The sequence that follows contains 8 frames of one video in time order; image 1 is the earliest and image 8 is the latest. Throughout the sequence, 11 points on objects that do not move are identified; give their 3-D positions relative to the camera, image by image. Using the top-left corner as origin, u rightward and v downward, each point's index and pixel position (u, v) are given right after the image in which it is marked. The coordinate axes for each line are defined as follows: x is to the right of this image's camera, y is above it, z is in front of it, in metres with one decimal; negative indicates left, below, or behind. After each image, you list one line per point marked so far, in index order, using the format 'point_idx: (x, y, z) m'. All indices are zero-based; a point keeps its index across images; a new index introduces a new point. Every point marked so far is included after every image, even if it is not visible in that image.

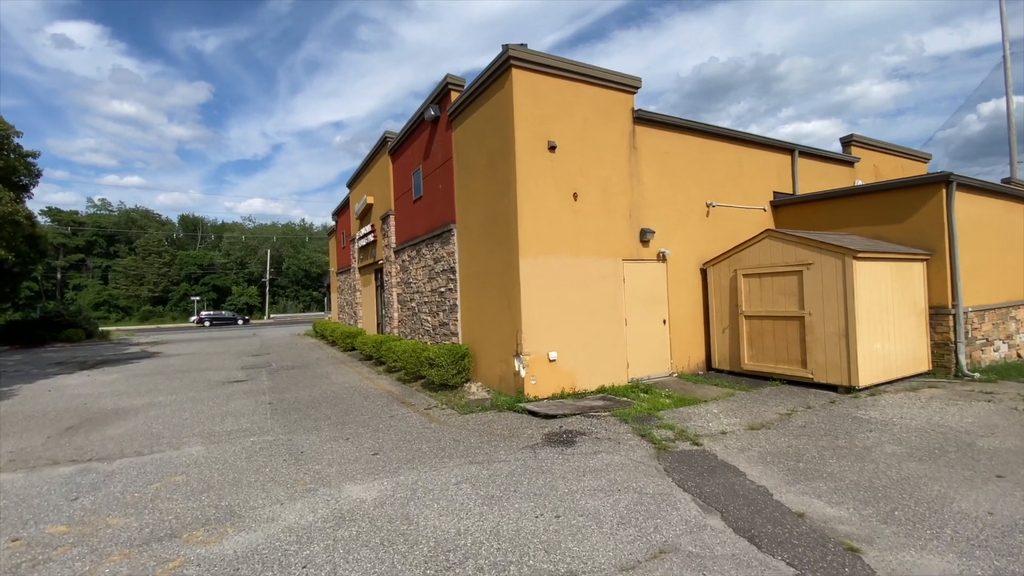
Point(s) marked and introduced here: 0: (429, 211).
0: (-2.0, +1.8, +11.2) m
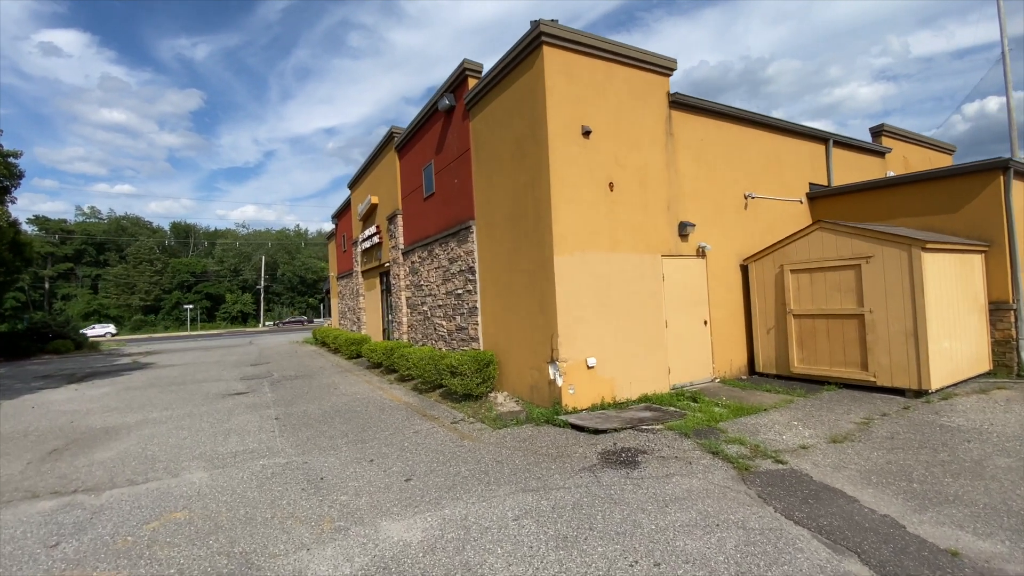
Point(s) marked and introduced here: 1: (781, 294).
0: (-1.6, +1.7, +10.5) m
1: (+4.6, -0.1, +8.4) m
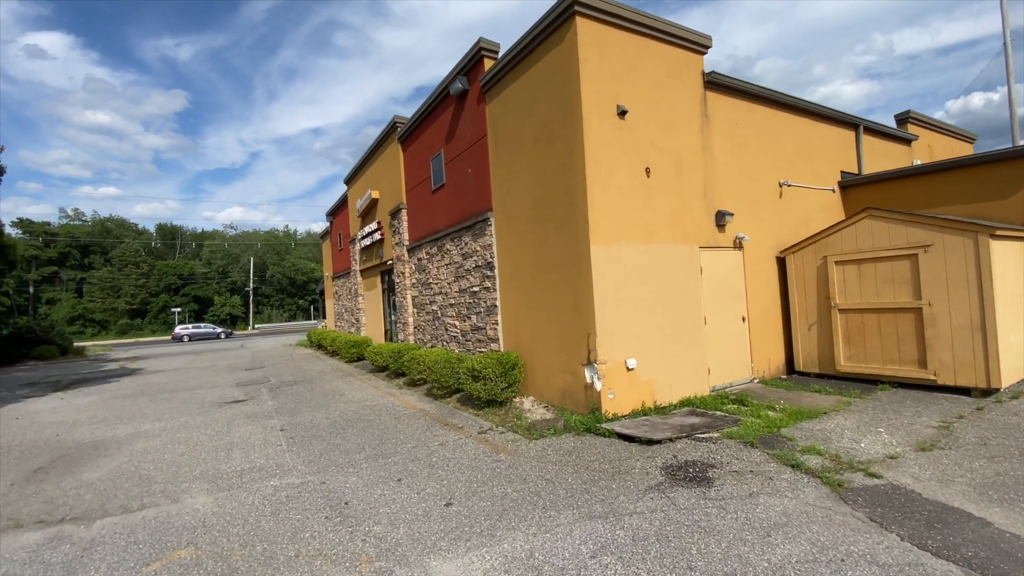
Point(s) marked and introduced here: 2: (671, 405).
0: (-1.2, +1.8, +9.8) m
1: (+5.0, 0.0, +7.9) m
2: (+2.2, -1.6, +6.7) m
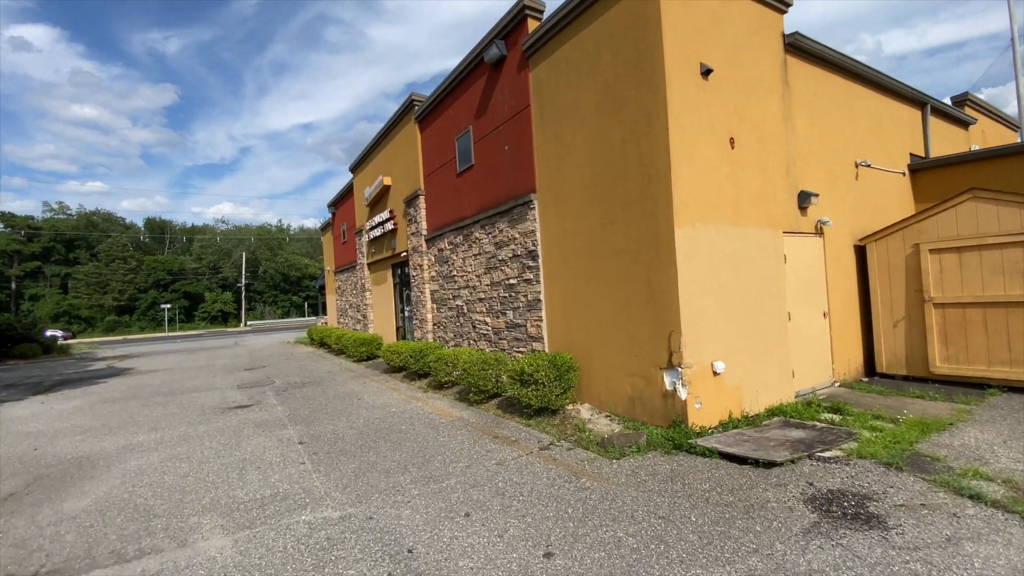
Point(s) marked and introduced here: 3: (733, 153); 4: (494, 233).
0: (-0.5, +1.9, +8.8) m
1: (+5.7, +0.1, +7.0) m
2: (+2.9, -1.5, +5.8) m
3: (+2.7, +1.6, +5.9) m
4: (-0.3, +1.0, +8.4) m
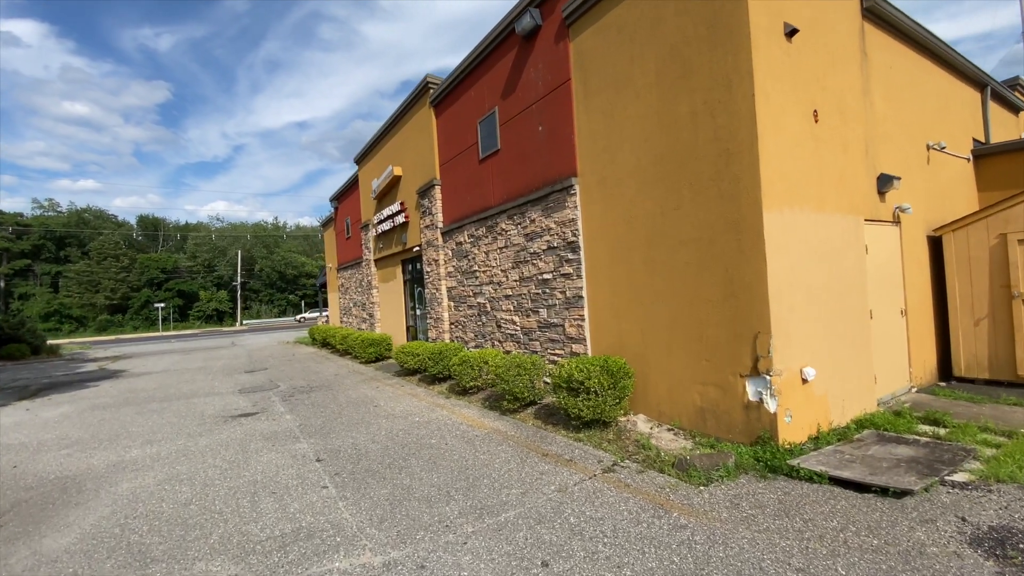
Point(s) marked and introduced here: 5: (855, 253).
0: (0.0, +2.0, +8.0) m
1: (+6.3, +0.2, +6.3) m
2: (+3.5, -1.4, +5.1) m
3: (+3.2, +1.7, +5.1) m
4: (+0.2, +1.0, +7.7) m
5: (+3.9, +0.4, +5.5) m
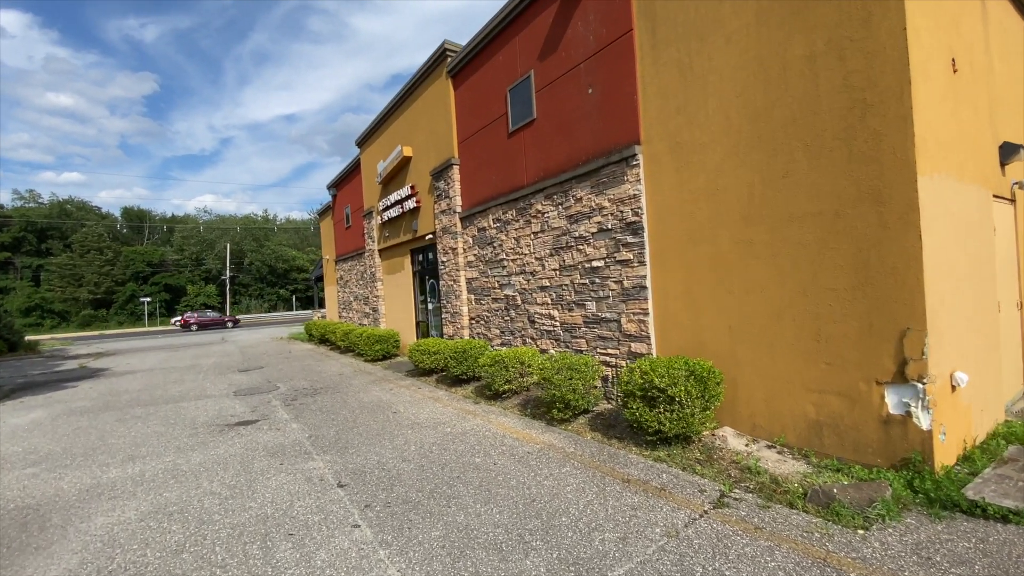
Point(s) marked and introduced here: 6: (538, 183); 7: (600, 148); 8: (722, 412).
0: (+0.5, +2.1, +7.0) m
1: (+6.9, +0.3, +5.4) m
2: (+4.1, -1.3, +4.2) m
3: (+3.8, +1.8, +4.2) m
4: (+0.8, +1.2, +6.7) m
5: (+4.5, +0.5, +4.6) m
6: (+0.4, +1.6, +7.2) m
7: (+1.1, +1.8, +6.1) m
8: (+2.1, -1.2, +5.0) m
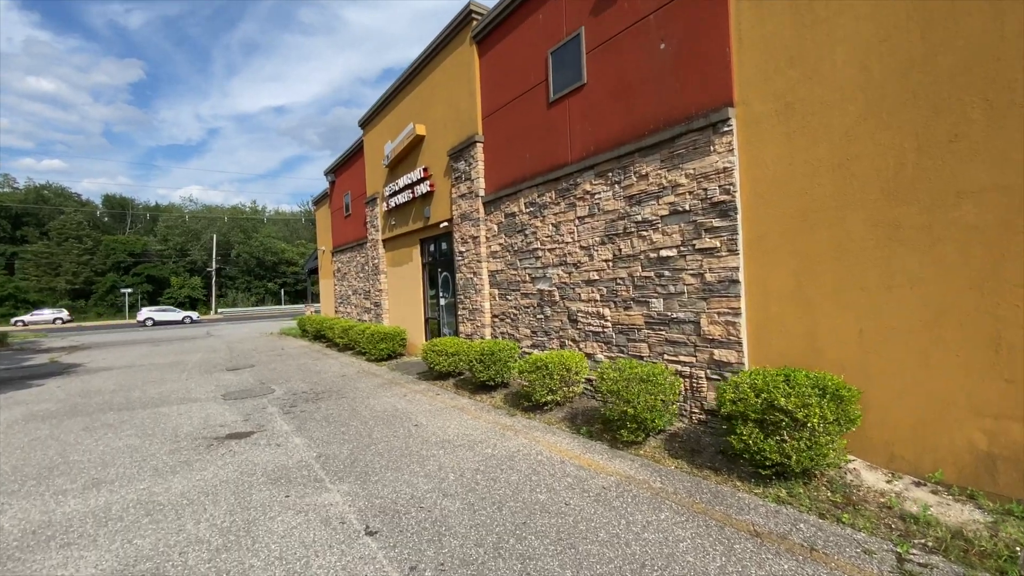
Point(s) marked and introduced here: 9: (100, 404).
0: (+1.1, +2.2, +6.0) m
1: (+7.4, +0.3, +4.5) m
2: (+4.7, -1.3, +3.2) m
3: (+4.4, +1.8, +3.3) m
4: (+1.3, +1.2, +5.7) m
5: (+5.1, +0.5, +3.7) m
6: (+1.0, +1.6, +6.2) m
7: (+1.7, +1.8, +5.1) m
8: (+2.7, -1.2, +4.0) m
9: (-7.2, -2.0, +8.5) m
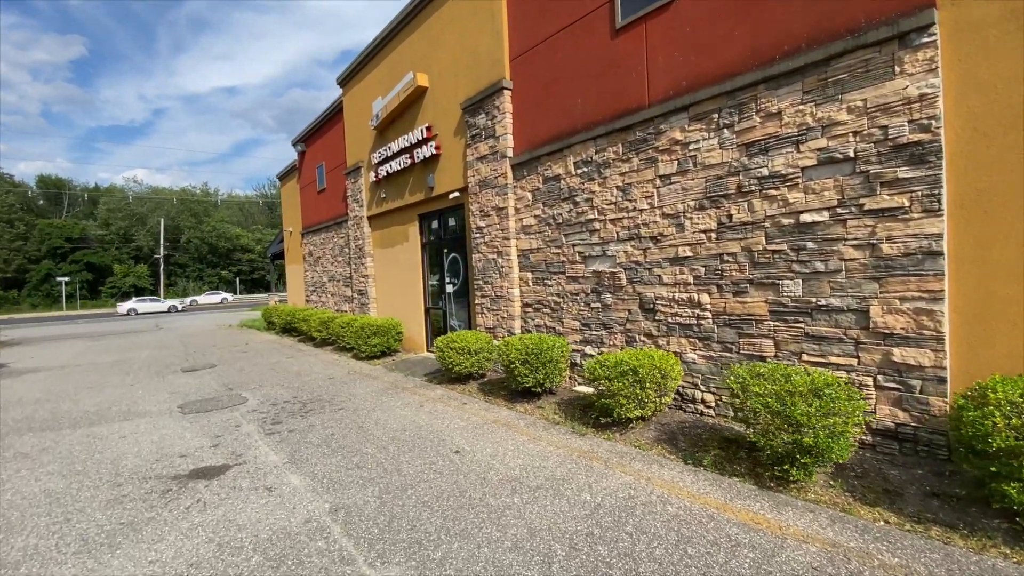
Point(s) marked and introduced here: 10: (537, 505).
0: (+1.8, +2.4, +4.5) m
1: (+8.2, +0.5, +3.6) m
2: (+5.5, -1.2, +2.2) m
3: (+5.3, +2.0, +2.1) m
4: (+2.0, +1.4, +4.3) m
5: (+5.9, +0.7, +2.6) m
6: (+1.6, +1.8, +4.7) m
7: (+2.4, +2.0, +3.7) m
8: (+3.5, -1.0, +2.8) m
9: (-6.7, -1.8, +6.6) m
10: (+0.2, -1.5, +3.4) m
